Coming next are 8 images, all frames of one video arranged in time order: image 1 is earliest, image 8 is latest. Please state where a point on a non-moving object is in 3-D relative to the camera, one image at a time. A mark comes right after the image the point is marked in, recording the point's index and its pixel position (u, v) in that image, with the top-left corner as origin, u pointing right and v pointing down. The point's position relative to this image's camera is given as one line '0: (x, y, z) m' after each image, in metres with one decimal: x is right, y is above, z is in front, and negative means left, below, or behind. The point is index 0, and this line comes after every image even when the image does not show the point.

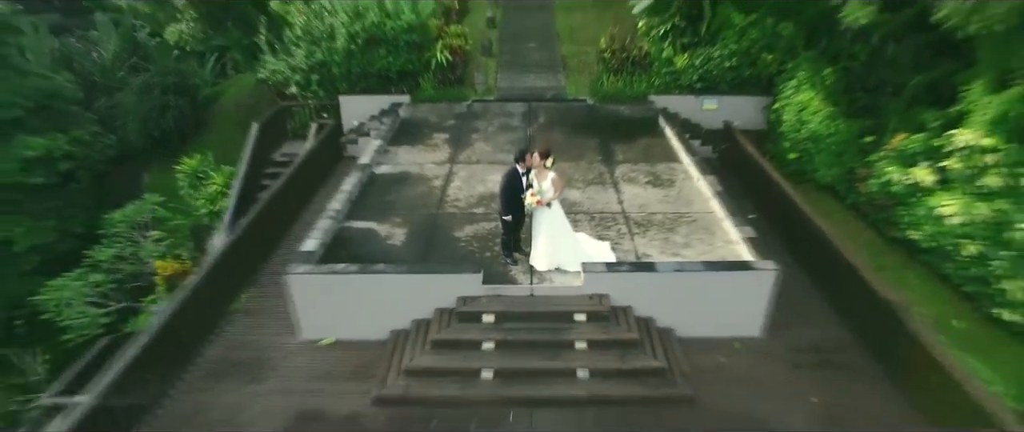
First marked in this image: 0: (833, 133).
0: (+2.3, +0.6, +5.0) m
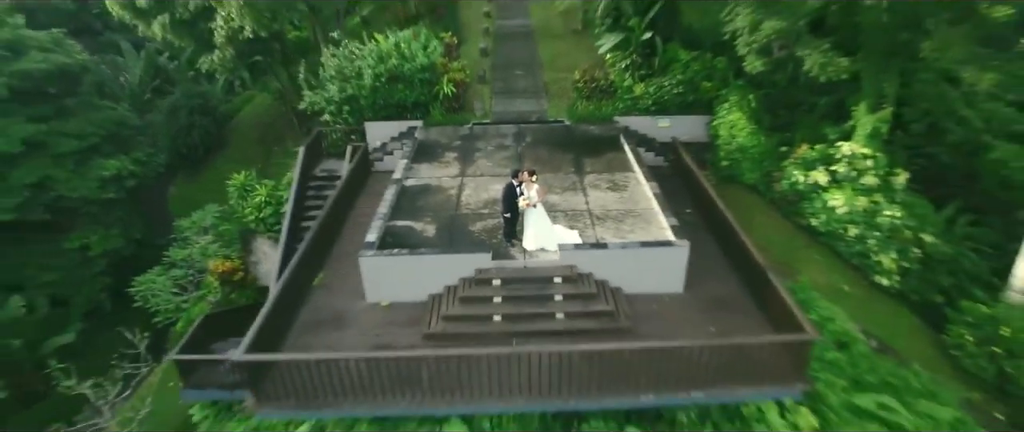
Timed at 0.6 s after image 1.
0: (+2.3, +0.7, +6.4) m
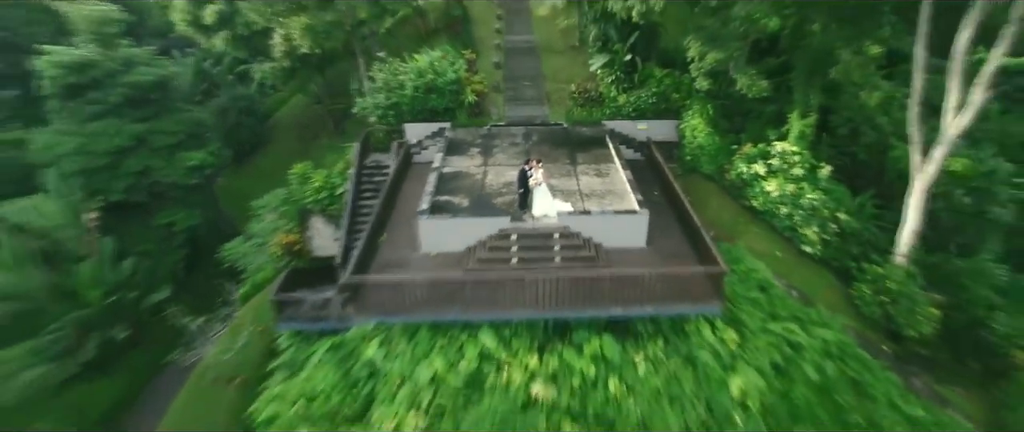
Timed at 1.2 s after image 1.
0: (+2.4, +0.9, +8.2) m
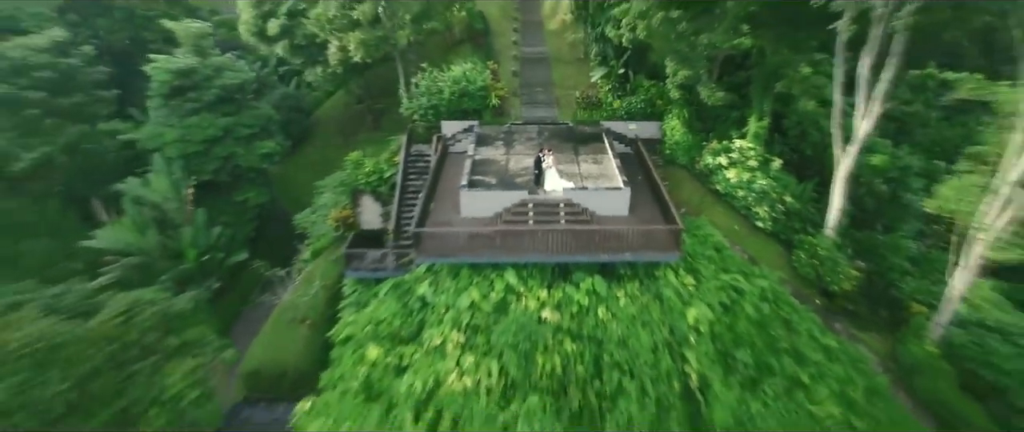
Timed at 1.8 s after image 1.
0: (+2.6, +1.2, +10.2) m
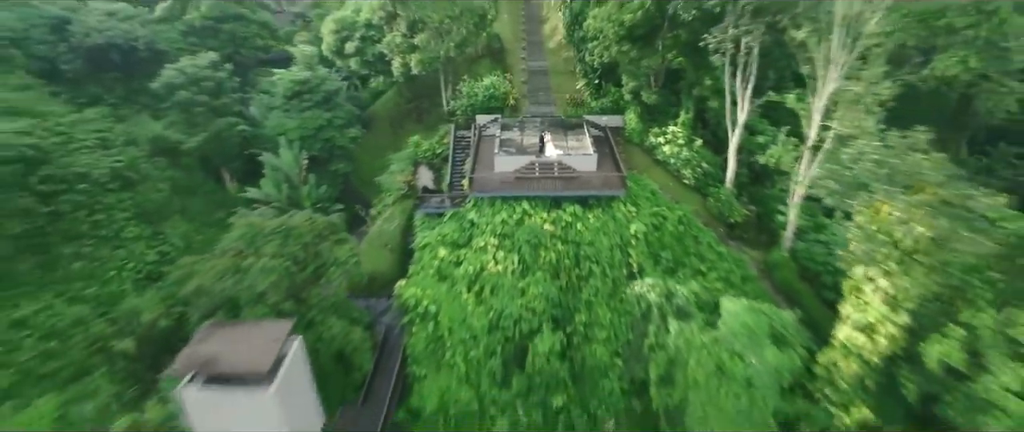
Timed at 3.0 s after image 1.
0: (+2.9, +2.0, +15.4) m
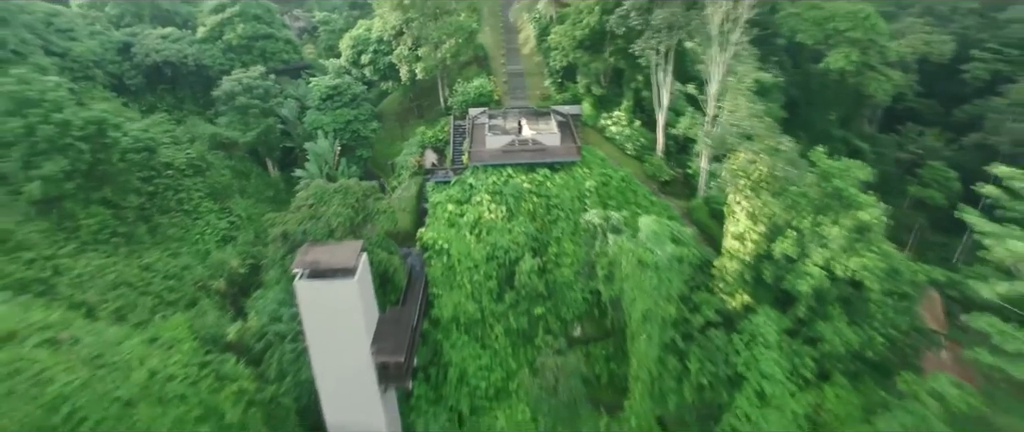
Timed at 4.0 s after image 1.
0: (+2.4, +3.1, +20.3) m
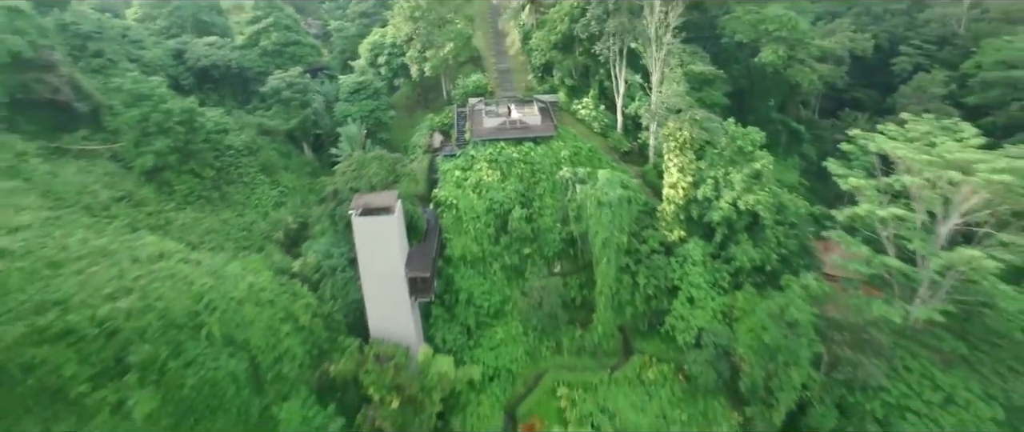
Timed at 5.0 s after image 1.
0: (+2.1, +4.4, +25.6) m
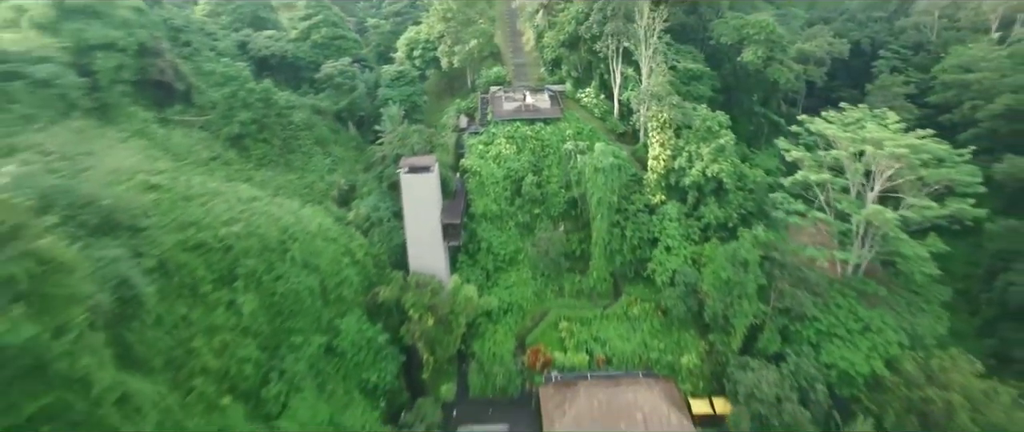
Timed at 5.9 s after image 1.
0: (+2.7, +5.7, +30.4) m
